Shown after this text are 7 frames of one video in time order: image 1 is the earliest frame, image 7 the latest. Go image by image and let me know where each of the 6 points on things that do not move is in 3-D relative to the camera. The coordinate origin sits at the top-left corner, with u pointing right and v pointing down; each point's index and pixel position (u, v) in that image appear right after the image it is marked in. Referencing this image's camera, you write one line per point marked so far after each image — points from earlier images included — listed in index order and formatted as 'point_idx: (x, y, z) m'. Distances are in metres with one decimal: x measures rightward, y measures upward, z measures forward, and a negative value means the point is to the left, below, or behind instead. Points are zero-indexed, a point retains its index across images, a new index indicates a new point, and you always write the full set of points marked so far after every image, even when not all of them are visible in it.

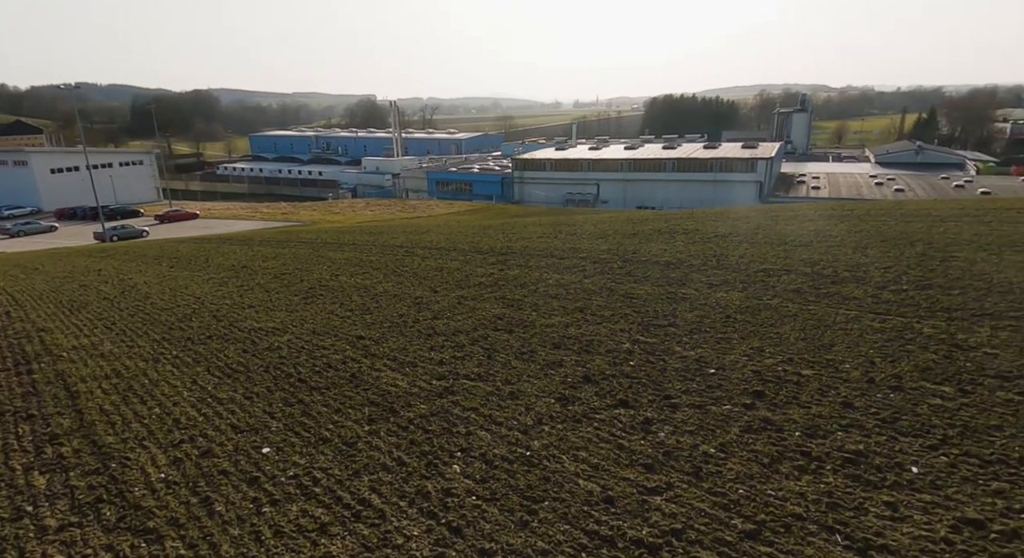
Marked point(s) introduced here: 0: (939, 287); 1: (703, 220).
0: (+5.7, -0.1, +8.0) m
1: (+6.4, +1.9, +19.6) m
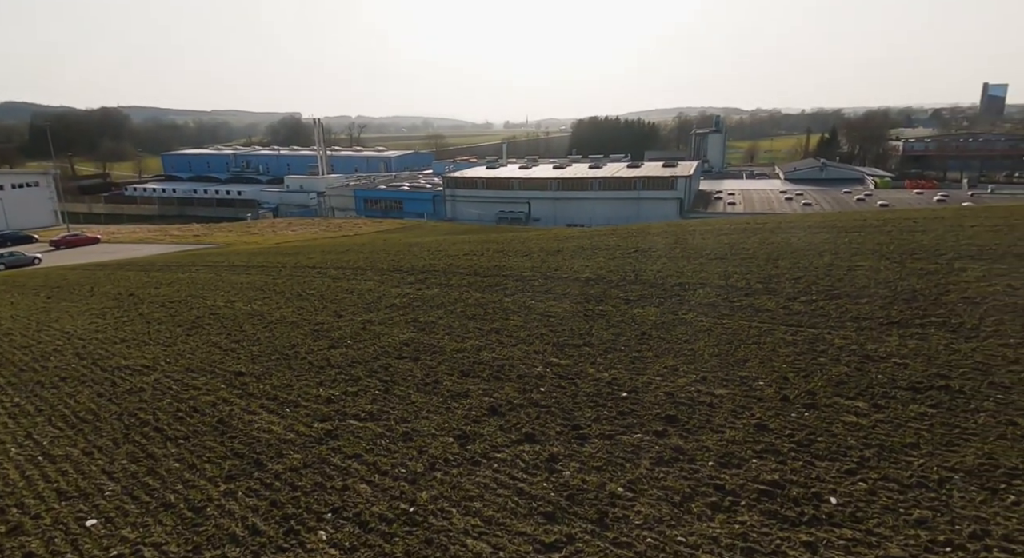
0: (+4.5, -0.2, +8.1) m
1: (+3.8, +1.4, +19.6) m
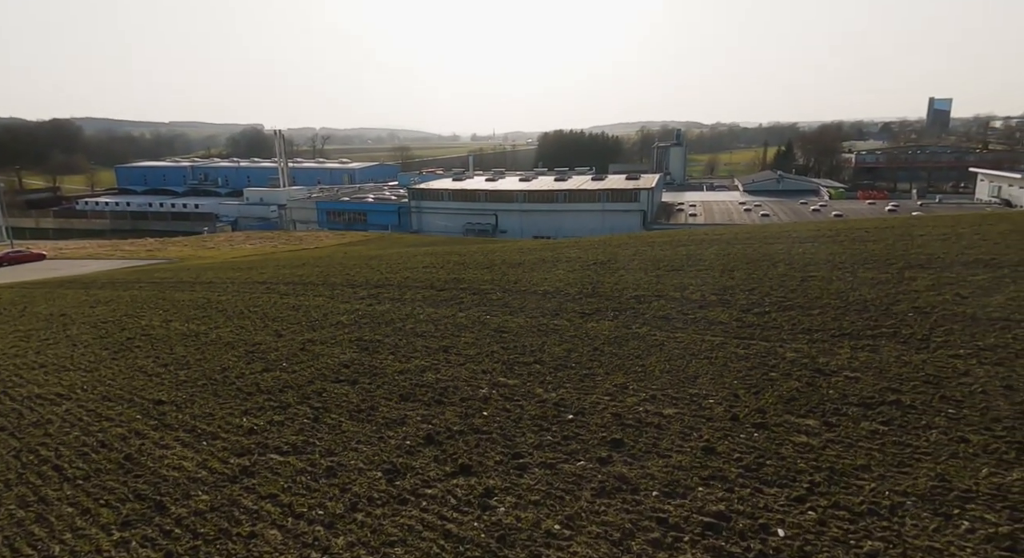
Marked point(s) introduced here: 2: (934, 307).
0: (+3.8, -0.4, +8.0) m
1: (+2.5, +1.1, +19.5) m
2: (+5.3, -0.4, +7.6) m
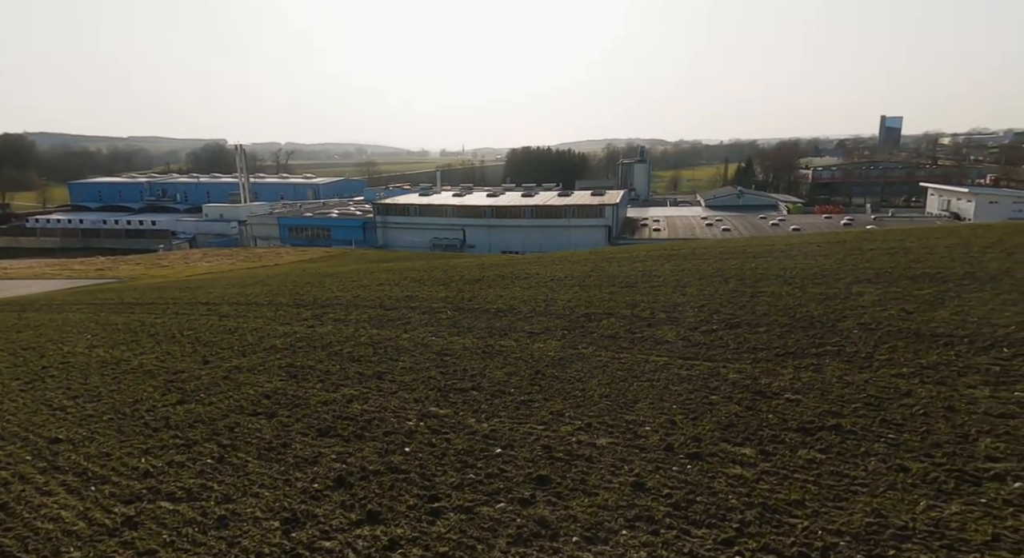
0: (+3.1, -0.6, +7.8) m
1: (+1.2, +0.5, +19.3) m
2: (+4.6, -0.6, +7.6) m
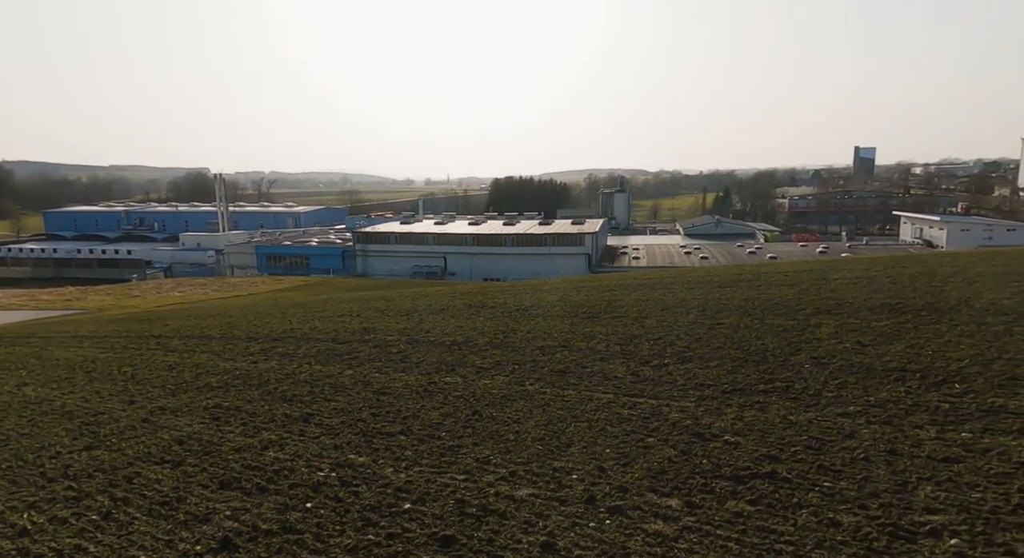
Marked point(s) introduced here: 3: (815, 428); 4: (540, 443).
0: (+2.4, -1.0, +7.6) m
1: (+0.2, -0.4, +19.1) m
2: (+3.9, -1.0, +7.4) m
3: (+2.6, -1.3, +5.1) m
4: (+0.2, -1.4, +5.1) m
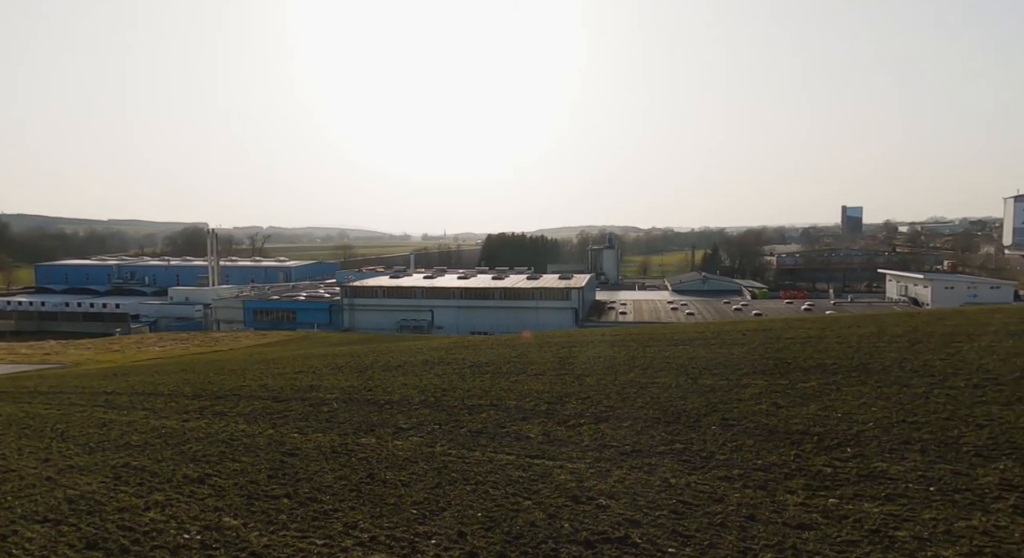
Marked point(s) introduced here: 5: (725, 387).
0: (+1.3, -1.8, +7.6) m
1: (-1.0, -2.2, +19.1) m
2: (+2.8, -1.7, +7.4) m
3: (+1.5, -1.8, +5.2) m
4: (-0.8, -2.0, +5.2) m
5: (+3.3, -1.7, +9.4) m
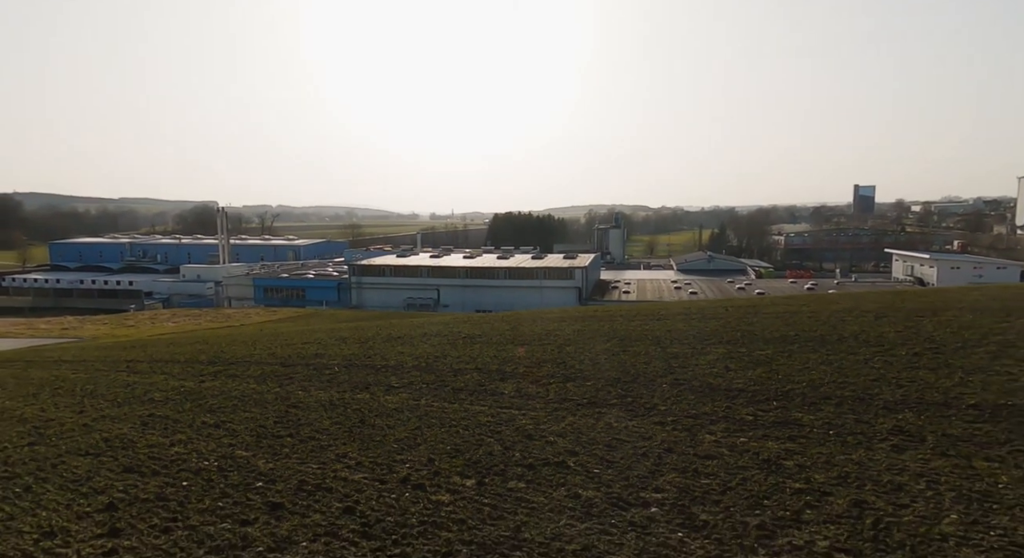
0: (+1.0, -1.5, +8.6) m
1: (-1.1, -1.5, +20.1) m
2: (+2.5, -1.4, +8.4) m
3: (+1.2, -1.6, +6.2) m
4: (-1.2, -1.7, +6.2) m
5: (+3.0, -1.3, +10.4) m
